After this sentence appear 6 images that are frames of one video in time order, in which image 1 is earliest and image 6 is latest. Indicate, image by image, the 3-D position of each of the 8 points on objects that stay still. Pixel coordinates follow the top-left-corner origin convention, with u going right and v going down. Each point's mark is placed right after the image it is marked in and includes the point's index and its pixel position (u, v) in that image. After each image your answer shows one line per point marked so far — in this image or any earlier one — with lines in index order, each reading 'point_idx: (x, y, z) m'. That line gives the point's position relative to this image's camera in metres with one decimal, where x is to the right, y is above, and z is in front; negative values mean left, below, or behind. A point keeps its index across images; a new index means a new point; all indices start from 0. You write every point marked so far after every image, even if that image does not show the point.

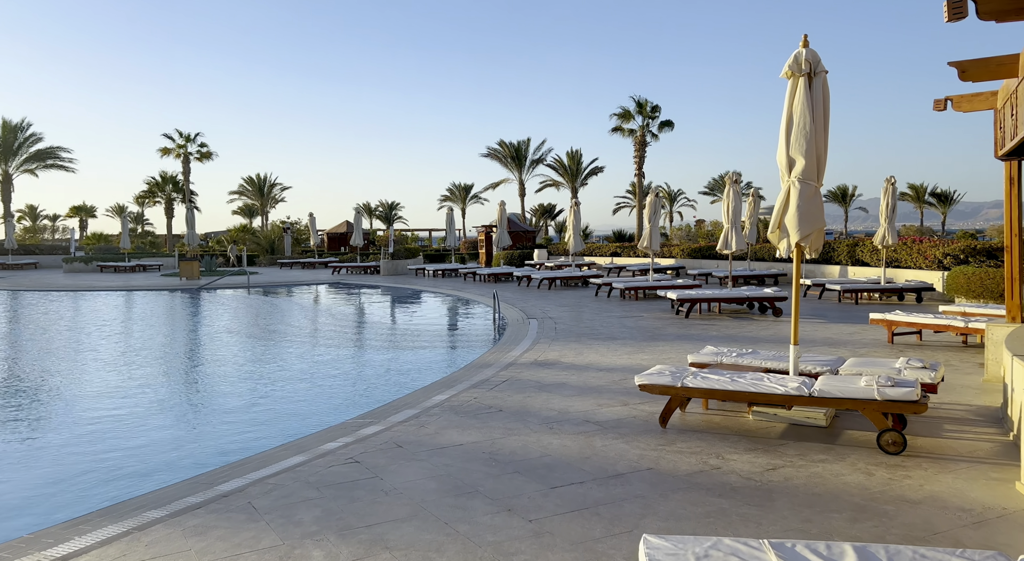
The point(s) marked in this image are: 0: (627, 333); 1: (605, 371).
0: (+1.7, -0.8, +11.5) m
1: (+1.0, -1.0, +8.1) m
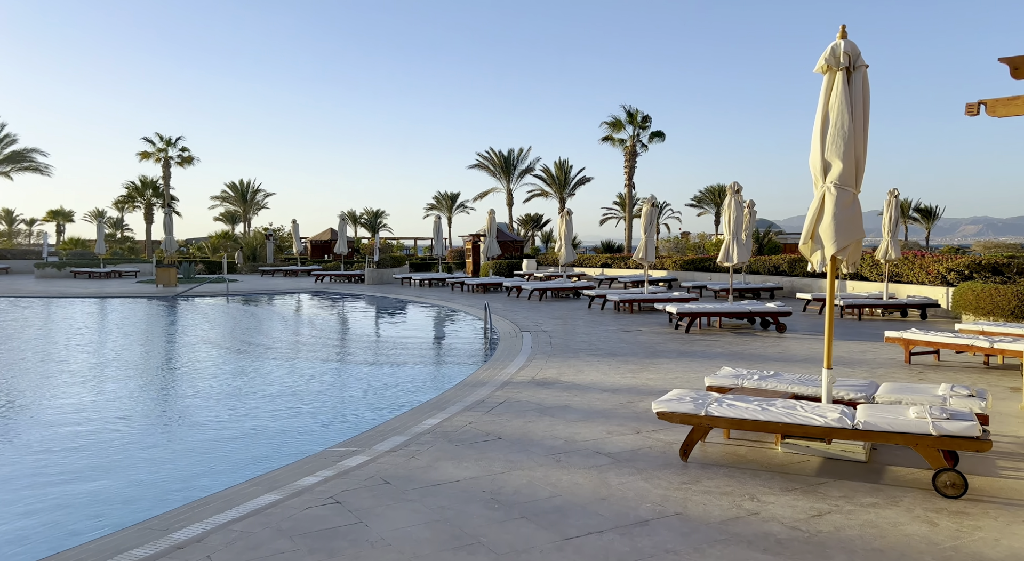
0: (+1.6, -0.9, +10.9) m
1: (+0.9, -1.1, +7.5) m
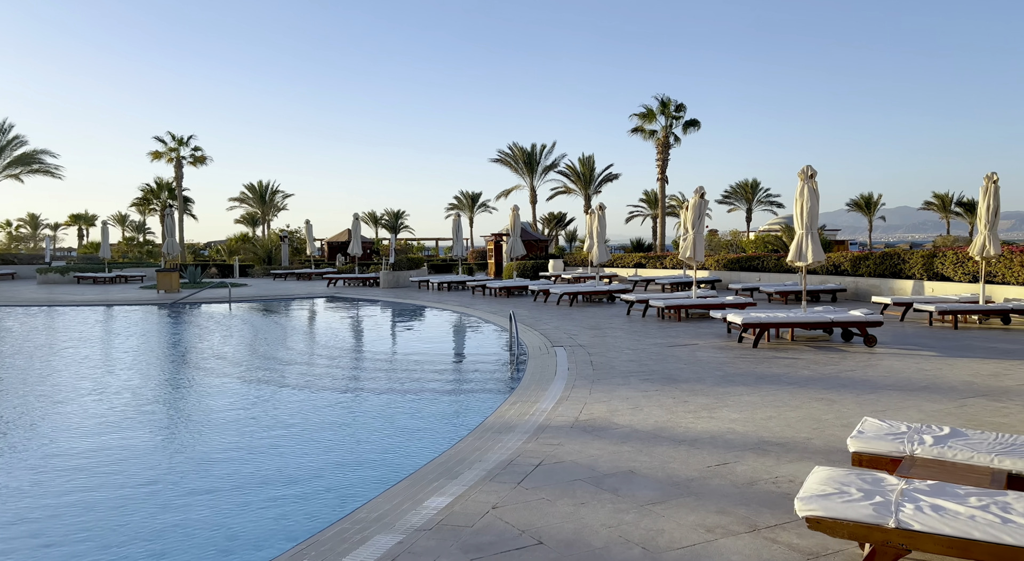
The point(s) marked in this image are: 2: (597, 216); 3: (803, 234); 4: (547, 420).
0: (+2.0, -1.0, +8.7) m
1: (+1.2, -1.2, +5.4) m
2: (+2.2, +1.6, +19.5) m
3: (+4.4, +0.7, +11.8) m
4: (+0.3, -1.1, +6.2) m
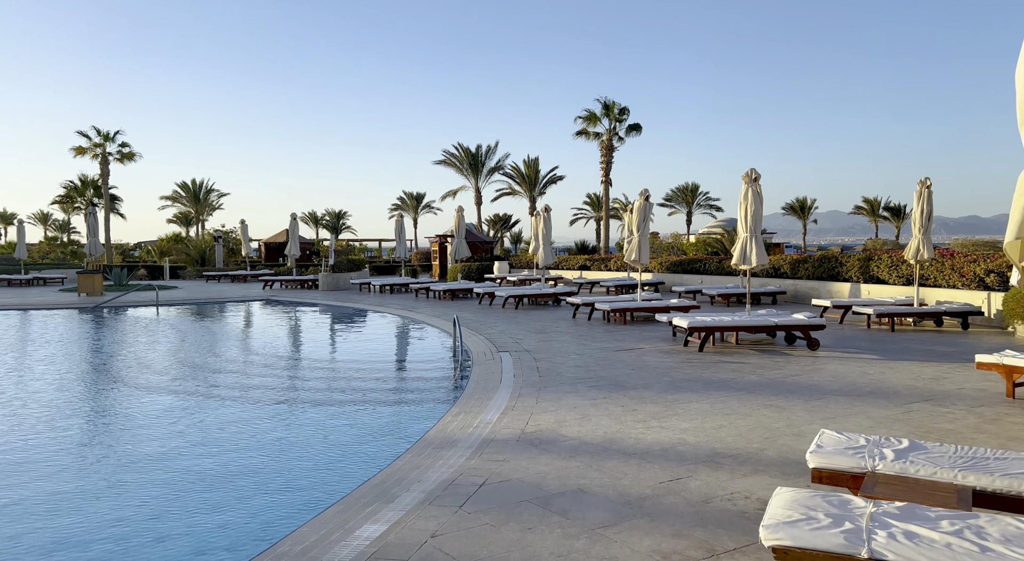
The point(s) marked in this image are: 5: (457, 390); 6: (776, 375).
0: (+1.3, -1.1, +8.5) m
1: (+0.8, -1.2, +5.1) m
2: (+0.8, +1.6, +19.3) m
3: (+3.6, +0.6, +11.7) m
4: (-0.2, -1.2, +5.8) m
5: (-0.6, -1.1, +8.1) m
6: (+3.1, -1.1, +9.0) m
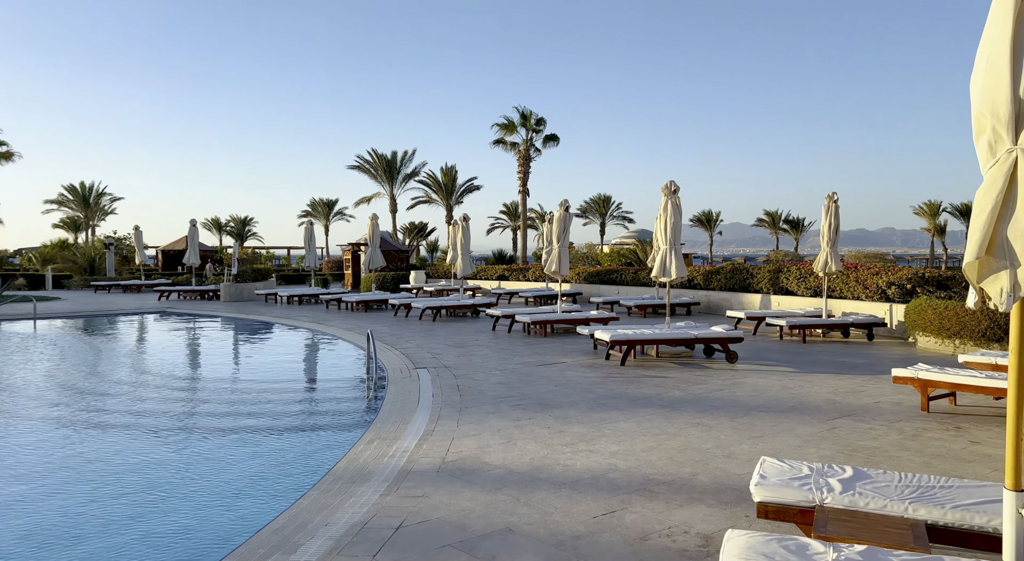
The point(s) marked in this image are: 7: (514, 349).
0: (+0.5, -1.2, +8.2) m
1: (+0.4, -1.3, +4.7) m
2: (-1.3, +1.3, +18.9) m
3: (+2.3, +0.5, +11.7) m
4: (-0.7, -1.3, +5.4) m
5: (-1.4, -1.3, +7.5) m
6: (+2.1, -1.2, +8.9) m
7: (0.0, -1.1, +11.9) m
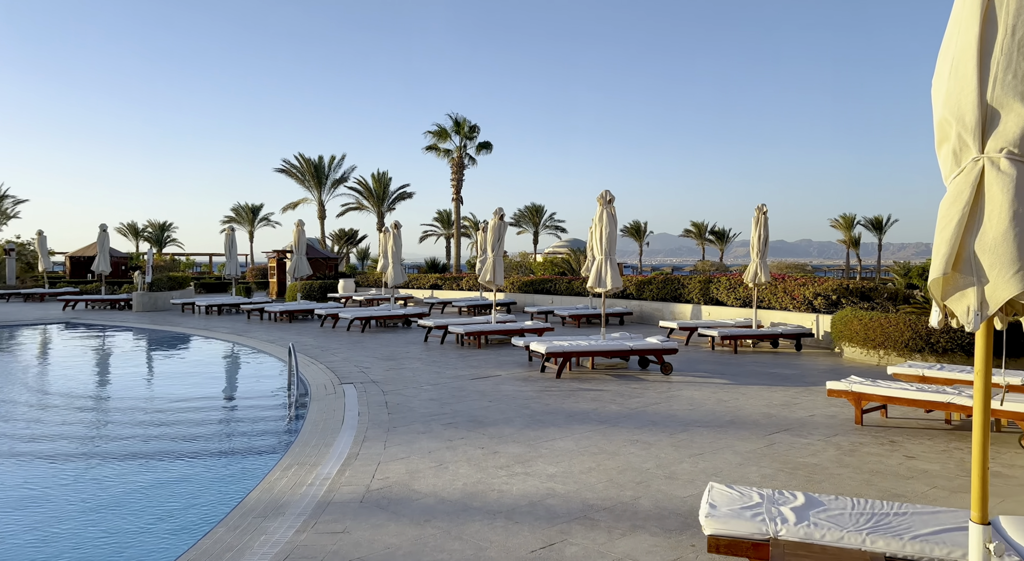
0: (-0.2, -1.3, +7.8) m
1: (0.0, -1.4, +4.4) m
2: (-2.9, +1.1, +18.4) m
3: (+1.3, +0.3, +11.5) m
4: (-1.2, -1.3, +4.9) m
5: (-2.0, -1.4, +7.0) m
6: (+1.4, -1.4, +8.7) m
7: (-1.0, -1.2, +11.5) m
